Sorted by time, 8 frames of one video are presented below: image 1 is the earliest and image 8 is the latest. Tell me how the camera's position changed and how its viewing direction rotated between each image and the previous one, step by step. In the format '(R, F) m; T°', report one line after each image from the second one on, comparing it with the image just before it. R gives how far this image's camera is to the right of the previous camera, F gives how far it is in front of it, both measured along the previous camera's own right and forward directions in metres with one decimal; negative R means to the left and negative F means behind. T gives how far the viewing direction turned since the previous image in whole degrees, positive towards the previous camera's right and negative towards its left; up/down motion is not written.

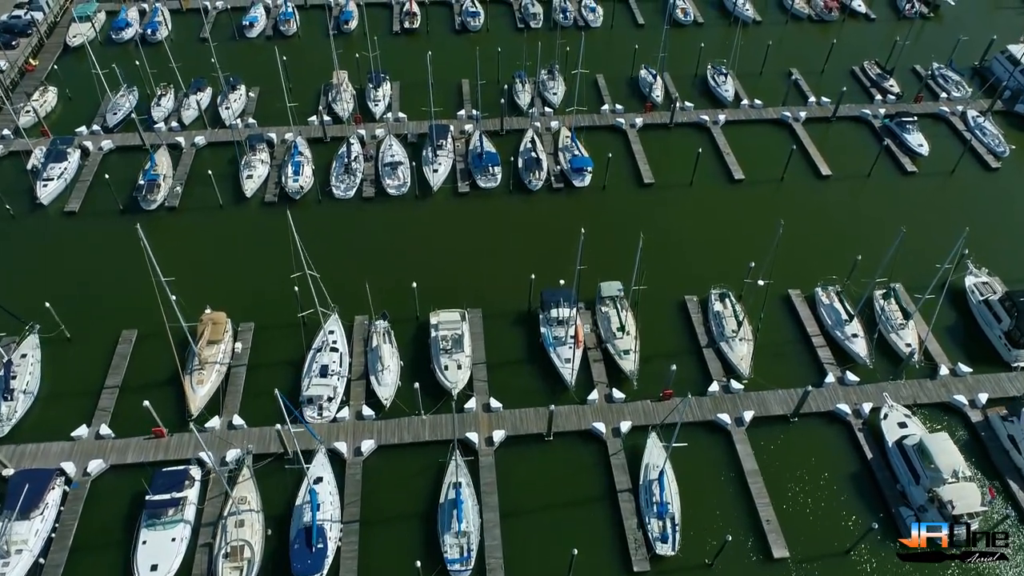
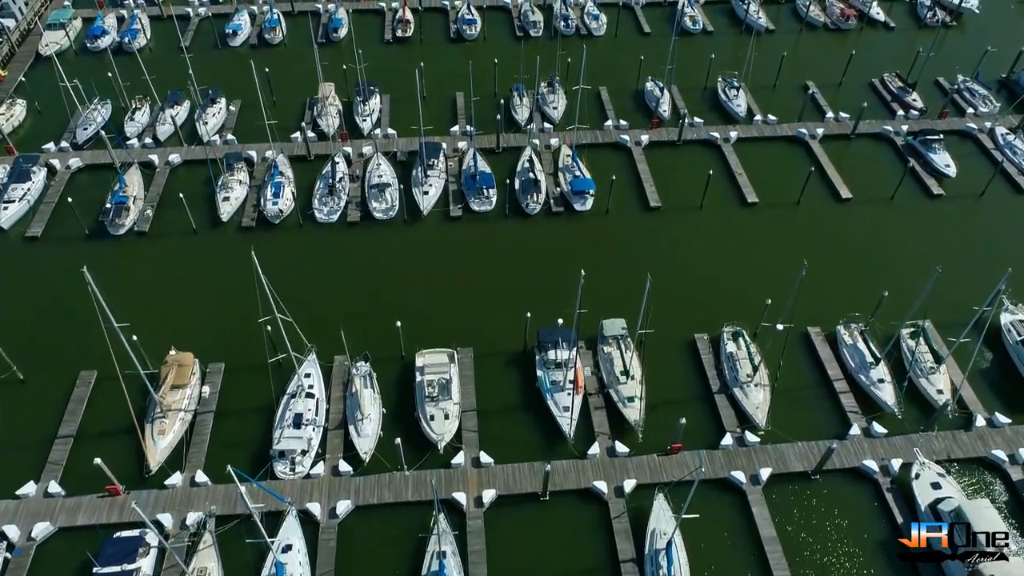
(+0.5, +3.8) m; 0°
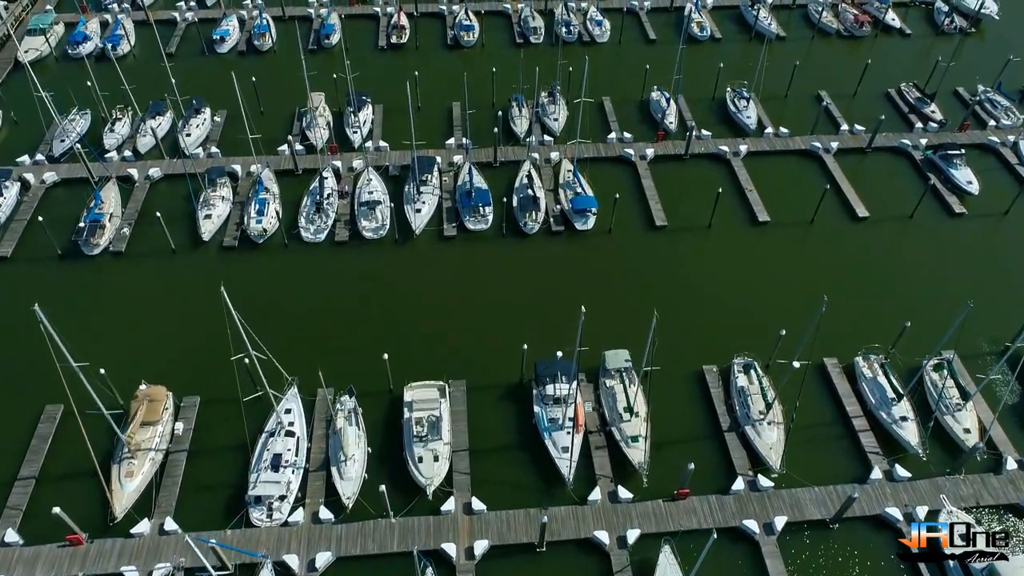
(+0.3, +2.8) m; 0°
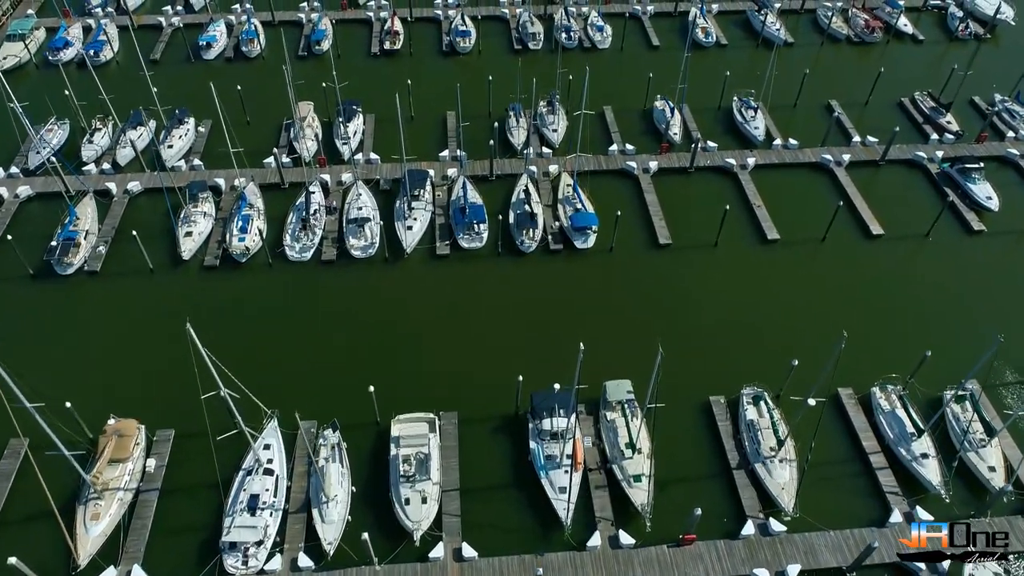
(+0.3, +2.4) m; 0°
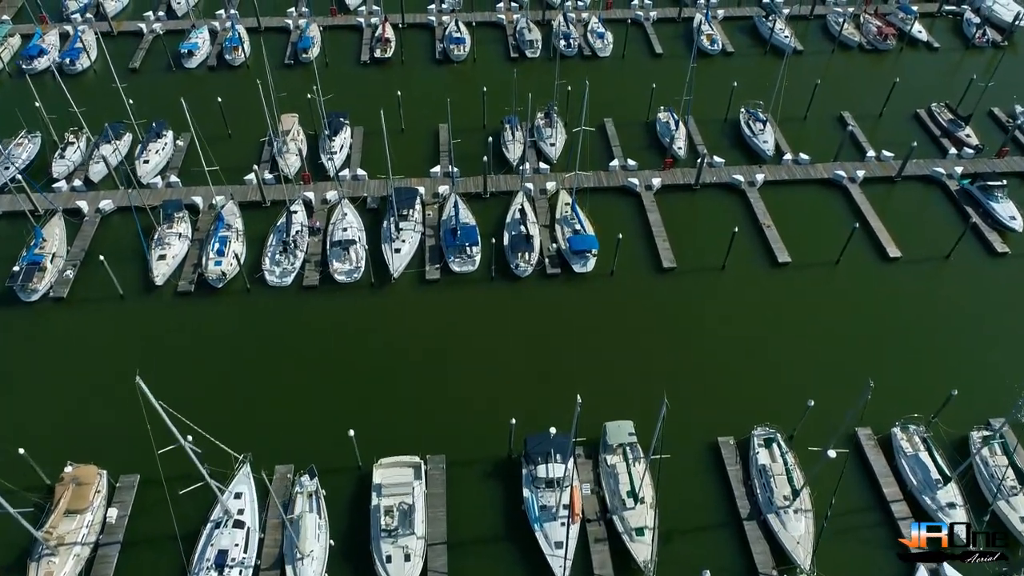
(+0.4, +2.8) m; 0°
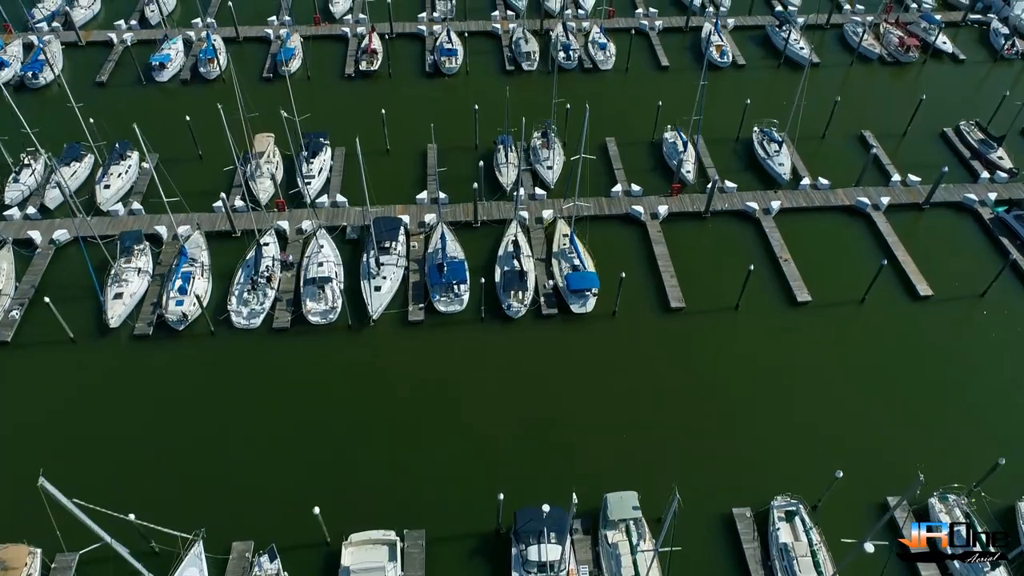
(+0.5, +4.0) m; 0°
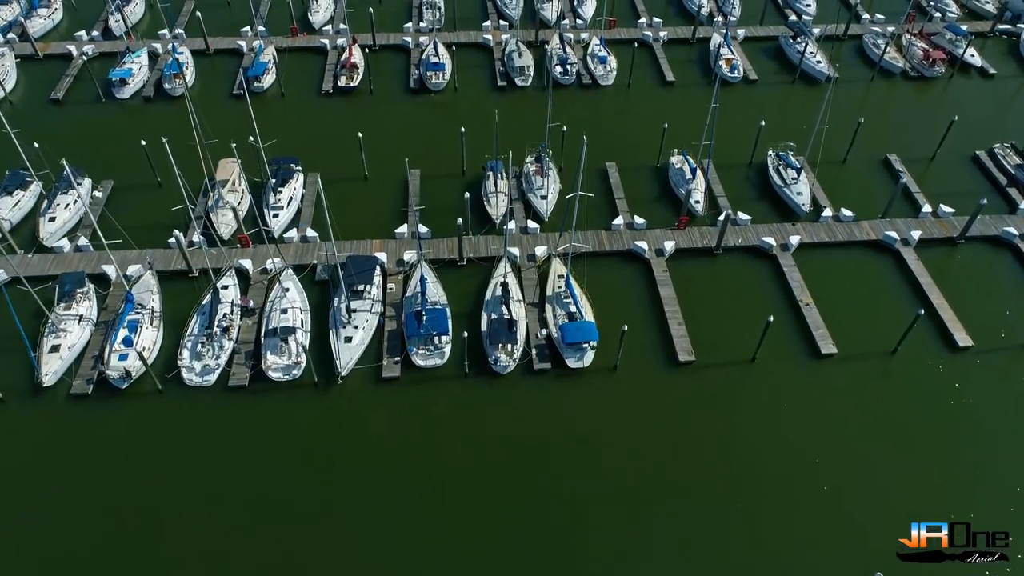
(+0.6, +4.4) m; 0°
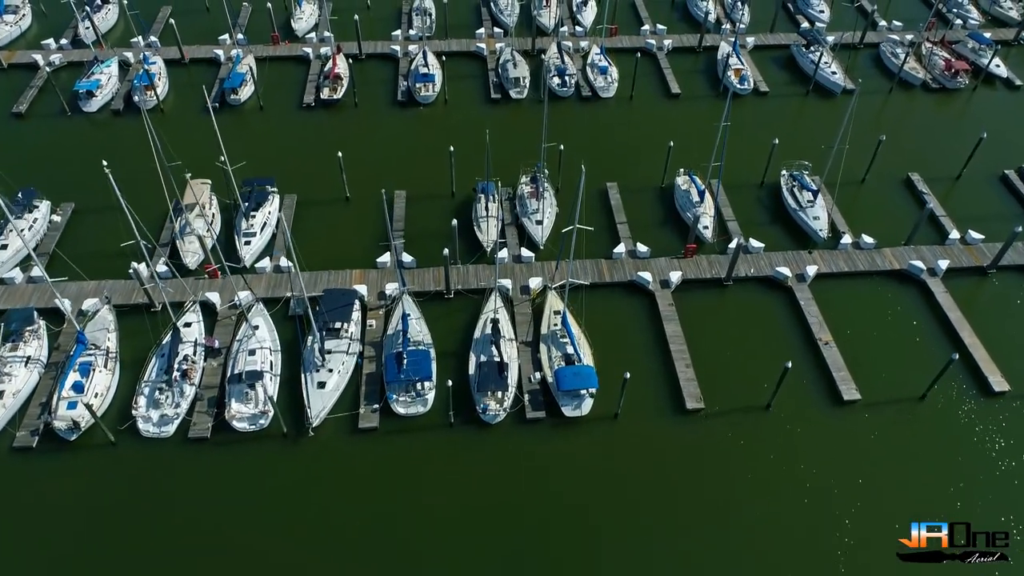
(+0.4, +3.3) m; 0°
